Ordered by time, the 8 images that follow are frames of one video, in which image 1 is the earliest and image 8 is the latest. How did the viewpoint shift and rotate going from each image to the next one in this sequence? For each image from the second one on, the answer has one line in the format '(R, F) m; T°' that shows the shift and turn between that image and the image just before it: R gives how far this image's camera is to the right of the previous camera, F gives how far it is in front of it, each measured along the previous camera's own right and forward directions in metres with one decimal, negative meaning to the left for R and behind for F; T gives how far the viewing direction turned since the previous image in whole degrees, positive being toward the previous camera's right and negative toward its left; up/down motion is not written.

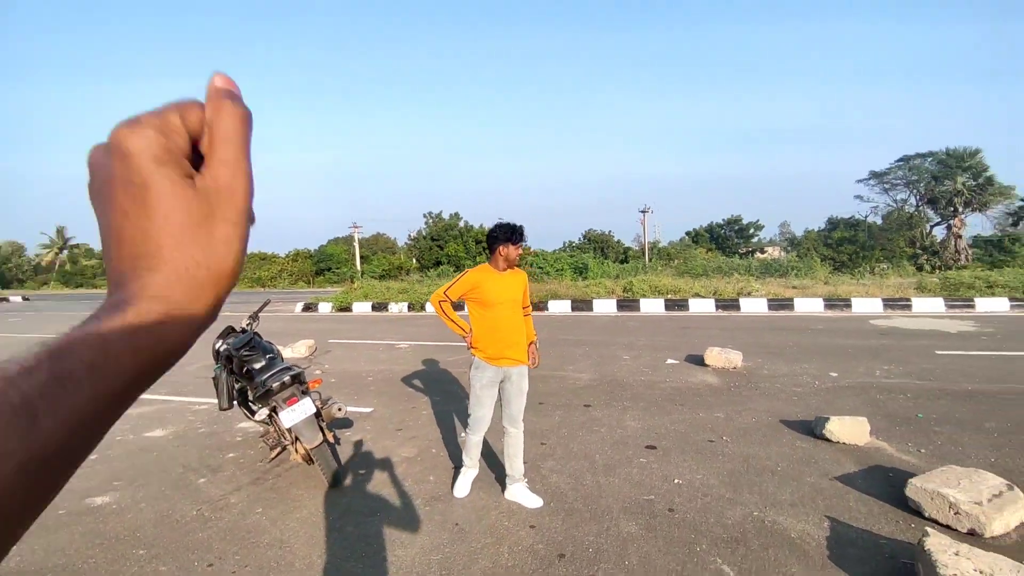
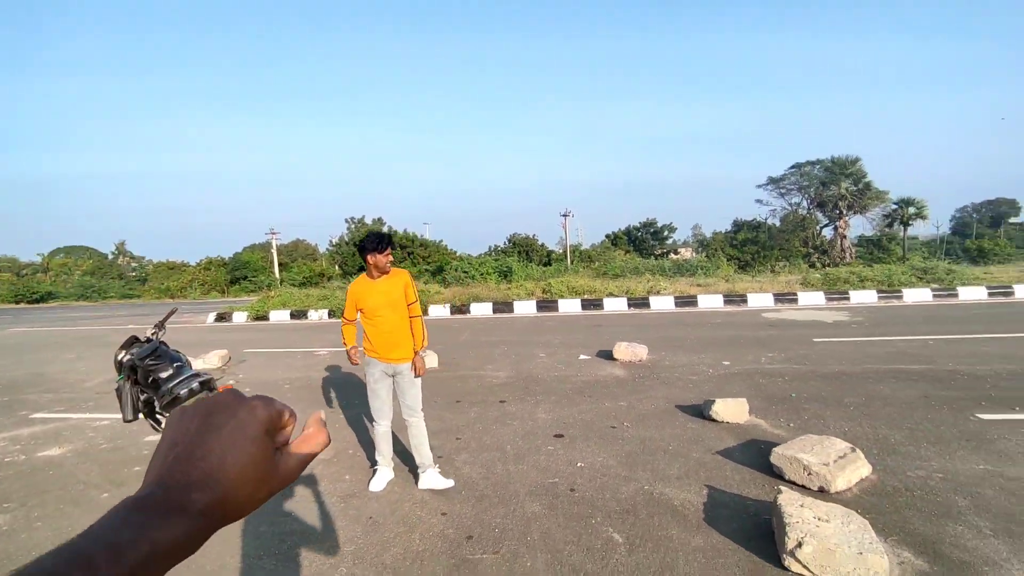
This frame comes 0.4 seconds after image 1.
(+0.1, -0.3) m; +7°
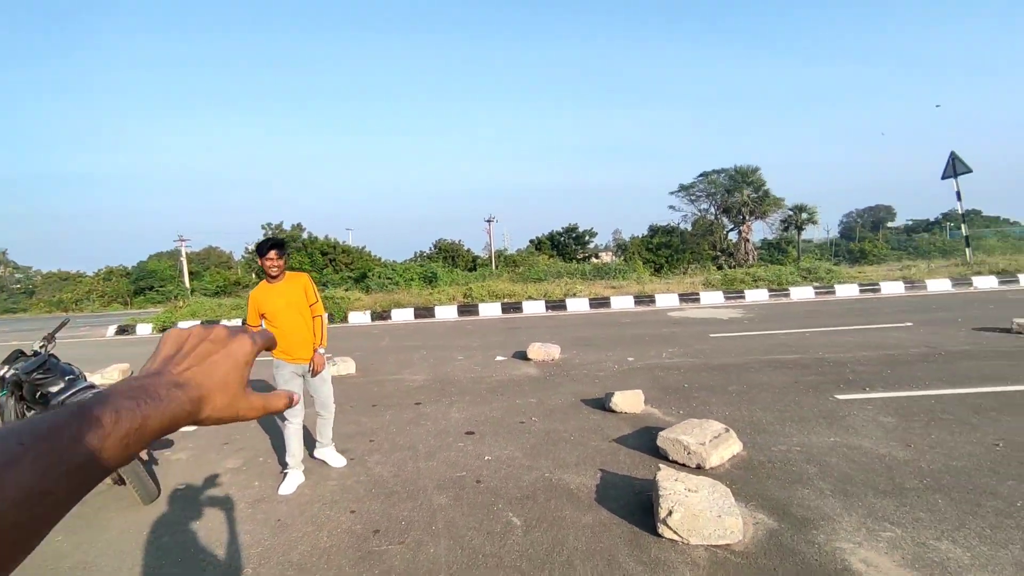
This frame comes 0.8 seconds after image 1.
(+0.2, -0.2) m; +7°
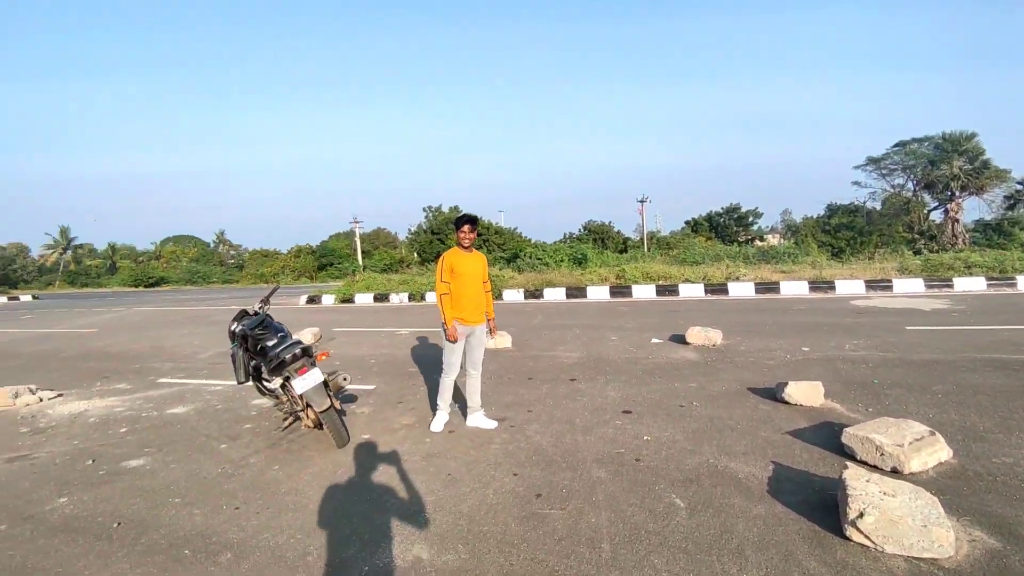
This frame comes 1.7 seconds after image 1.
(-0.1, 0.0) m; -15°
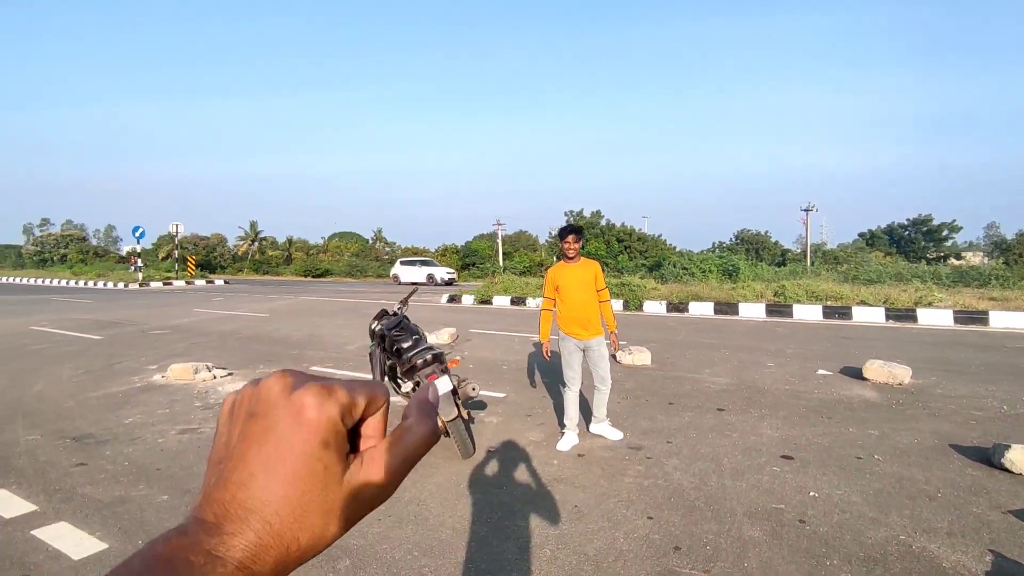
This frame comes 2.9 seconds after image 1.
(0.0, +0.3) m; -14°
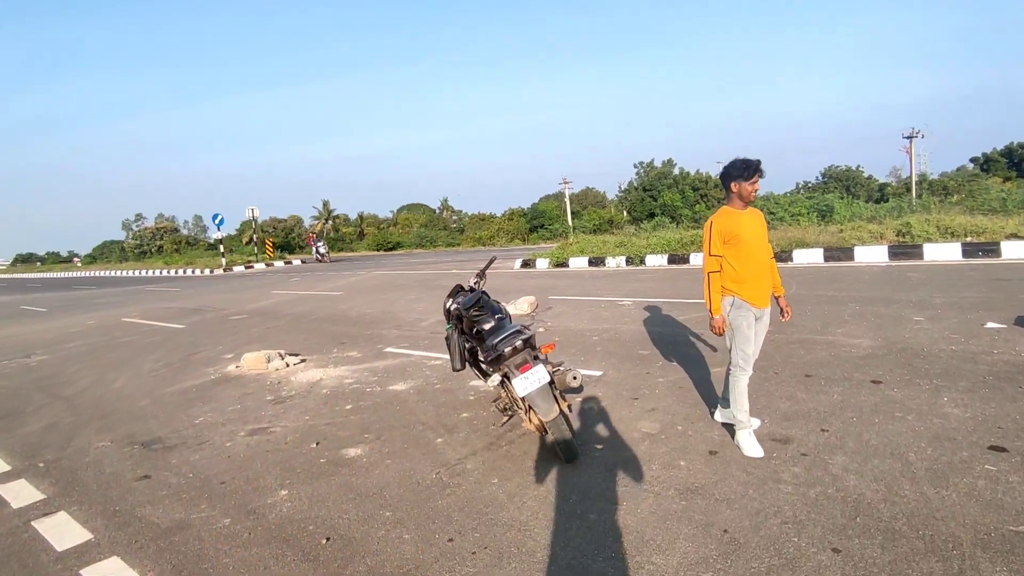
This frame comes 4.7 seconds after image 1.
(-0.2, +0.9) m; -7°
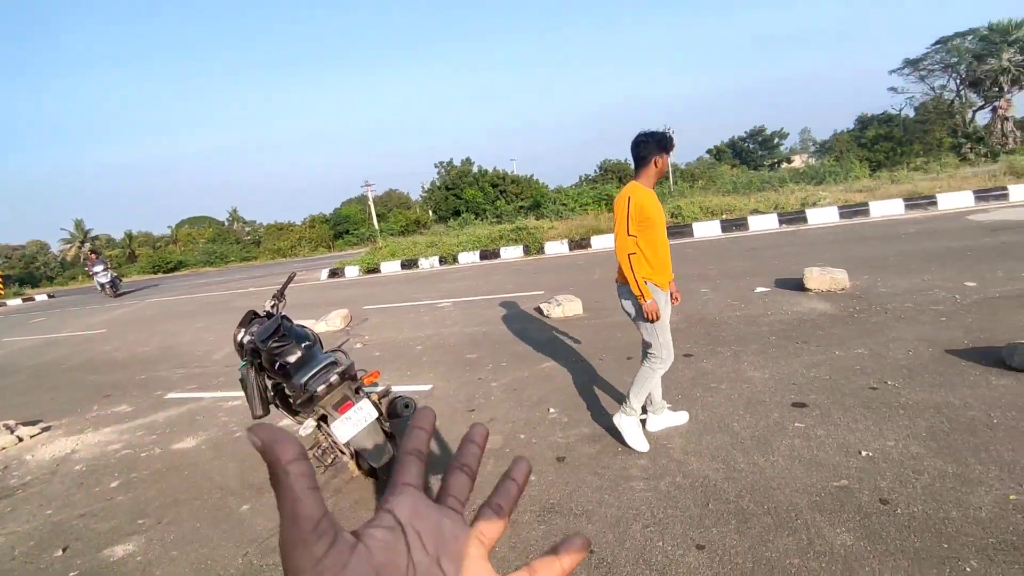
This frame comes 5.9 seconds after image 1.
(0.0, +0.4) m; +19°
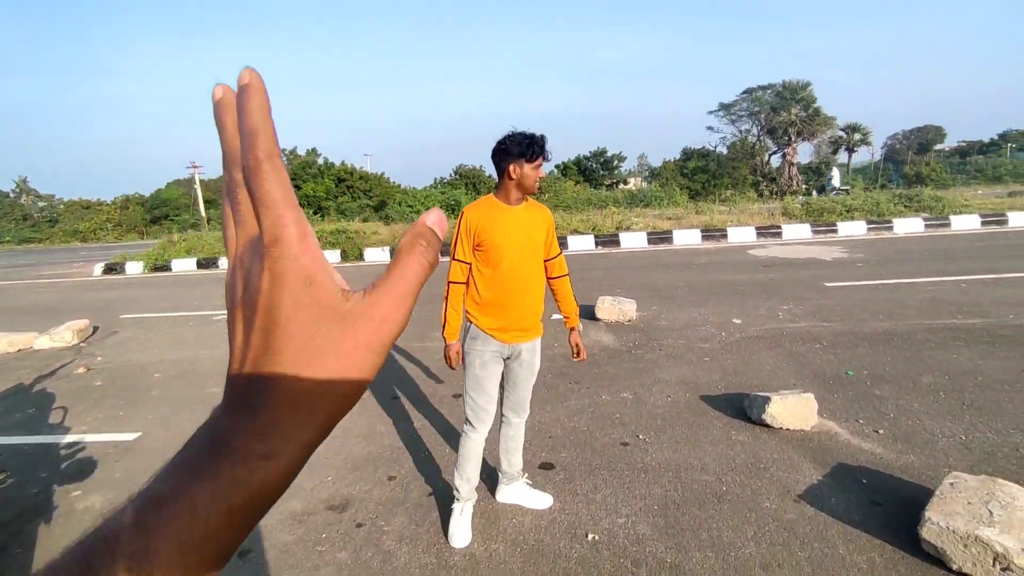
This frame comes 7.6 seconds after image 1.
(+0.8, +0.5) m; +15°
